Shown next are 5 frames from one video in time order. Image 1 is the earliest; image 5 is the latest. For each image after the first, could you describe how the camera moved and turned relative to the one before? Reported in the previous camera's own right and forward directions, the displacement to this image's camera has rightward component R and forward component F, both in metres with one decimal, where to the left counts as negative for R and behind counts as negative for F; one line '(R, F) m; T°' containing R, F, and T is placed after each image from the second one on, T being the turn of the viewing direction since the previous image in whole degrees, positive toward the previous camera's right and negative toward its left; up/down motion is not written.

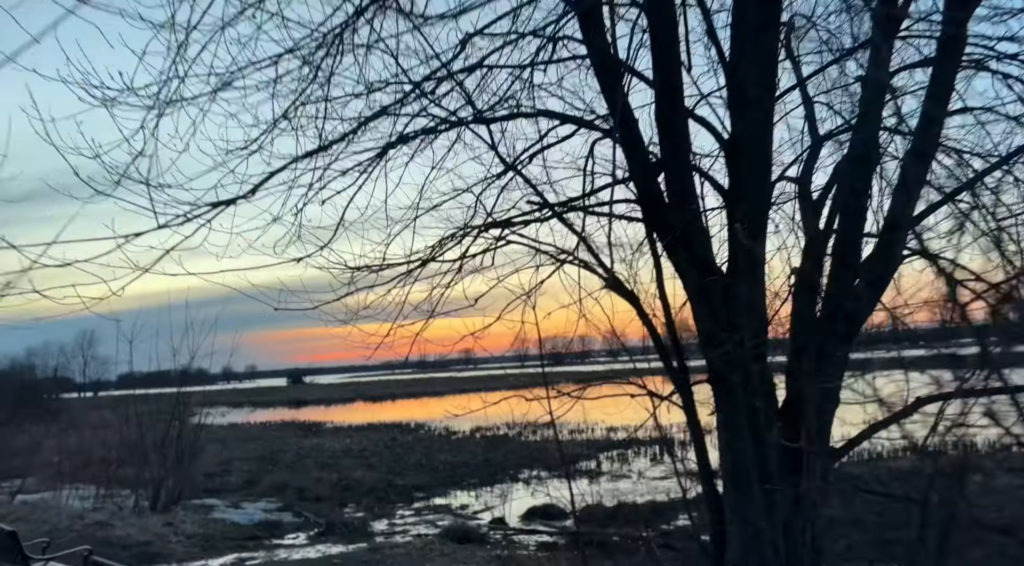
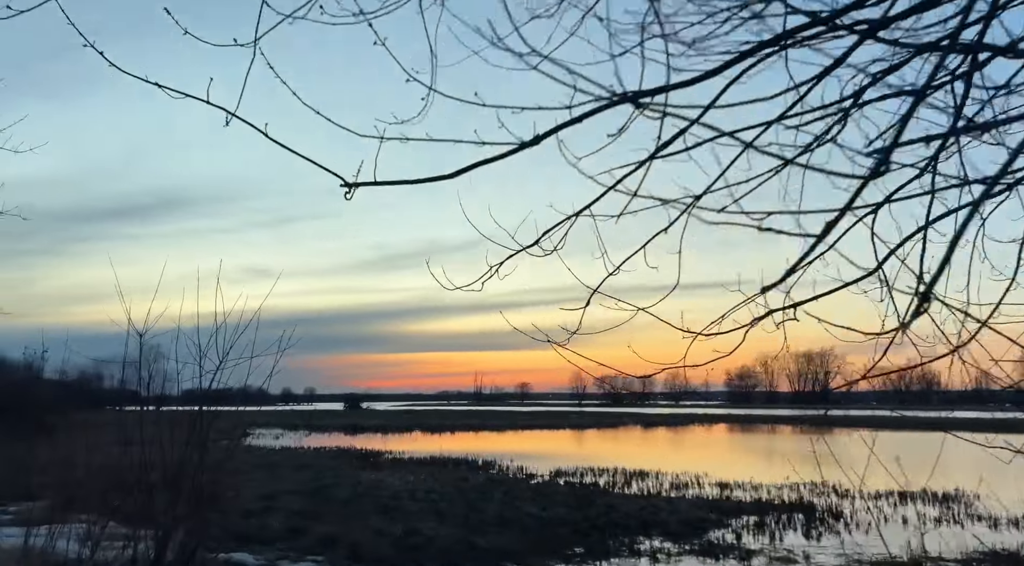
(-1.2, +4.0) m; -4°
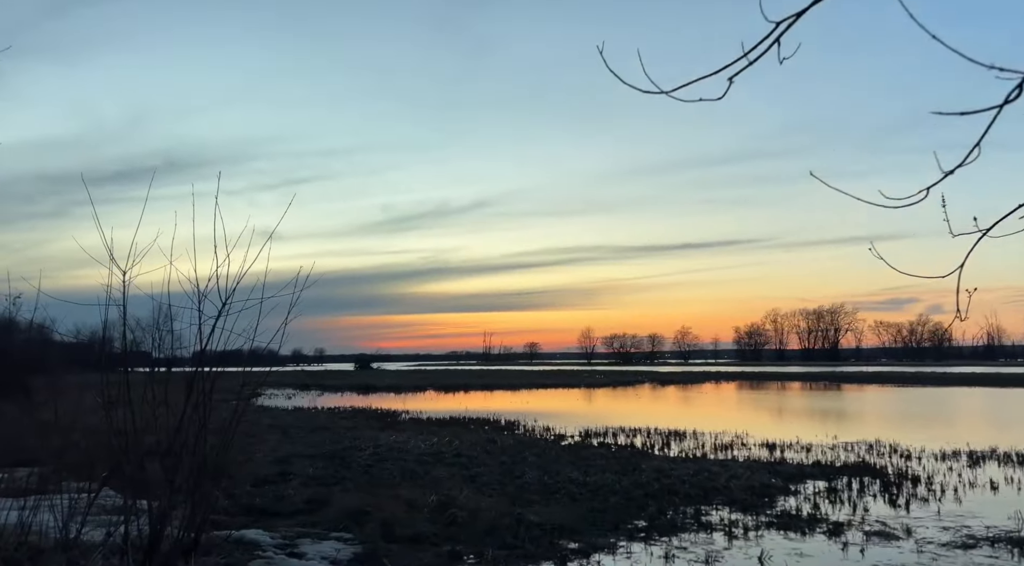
(-0.6, +1.9) m; -1°
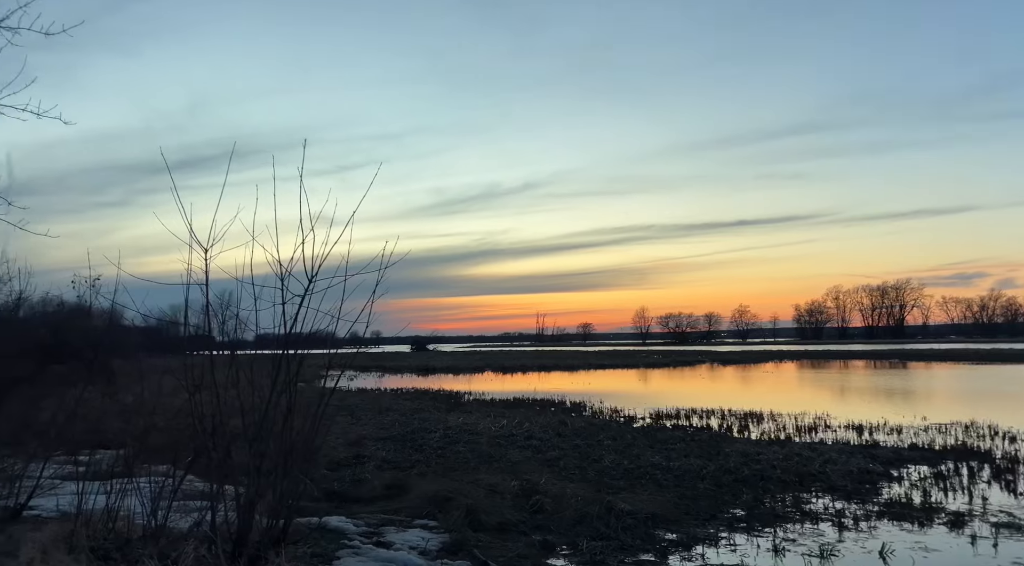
(-0.5, +0.6) m; -4°
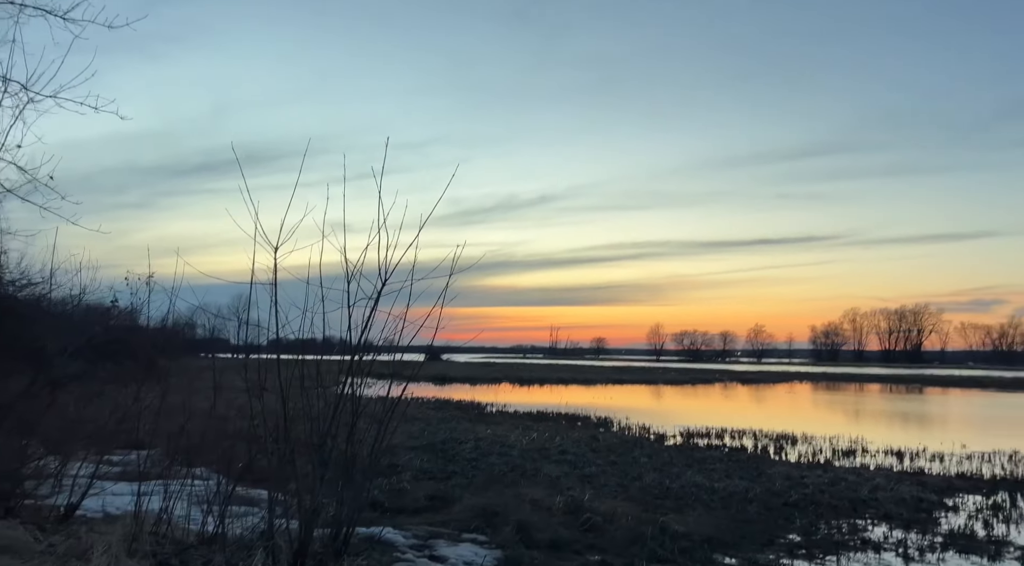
(-0.6, +0.2) m; -1°
